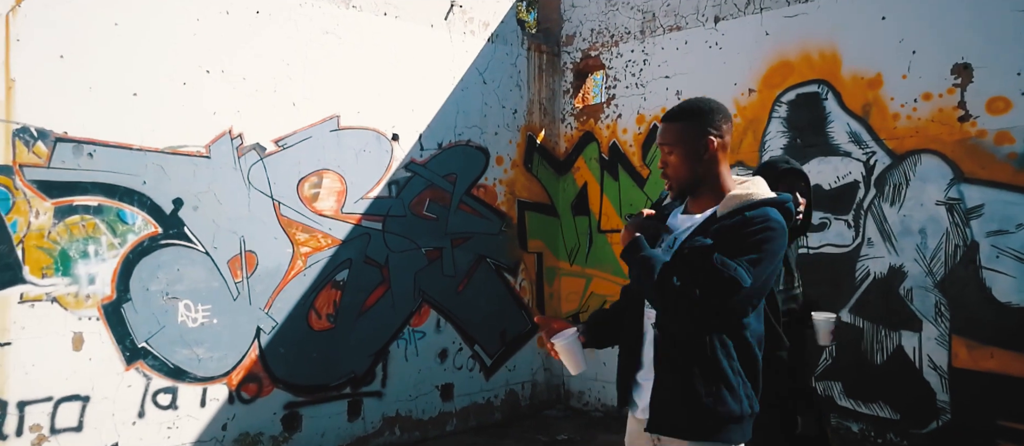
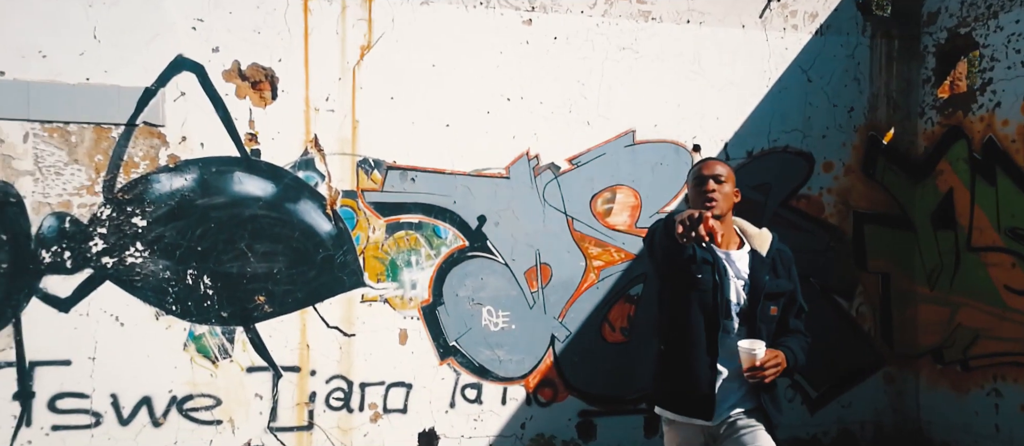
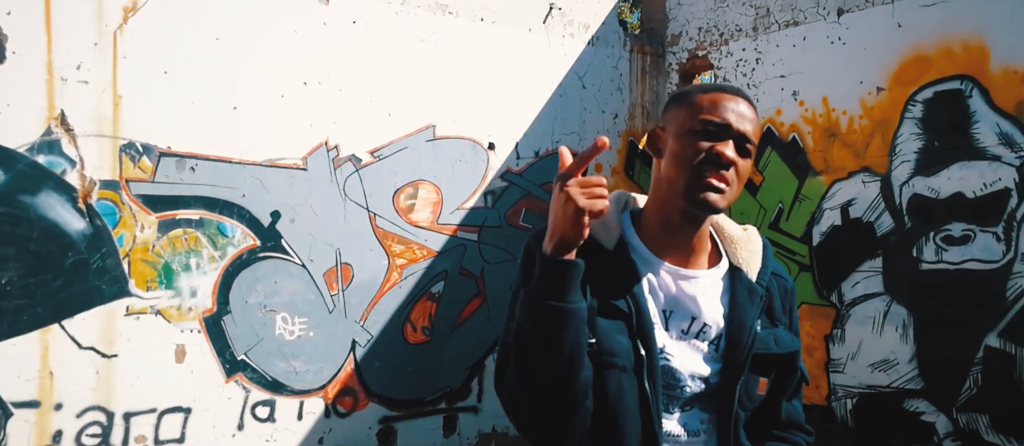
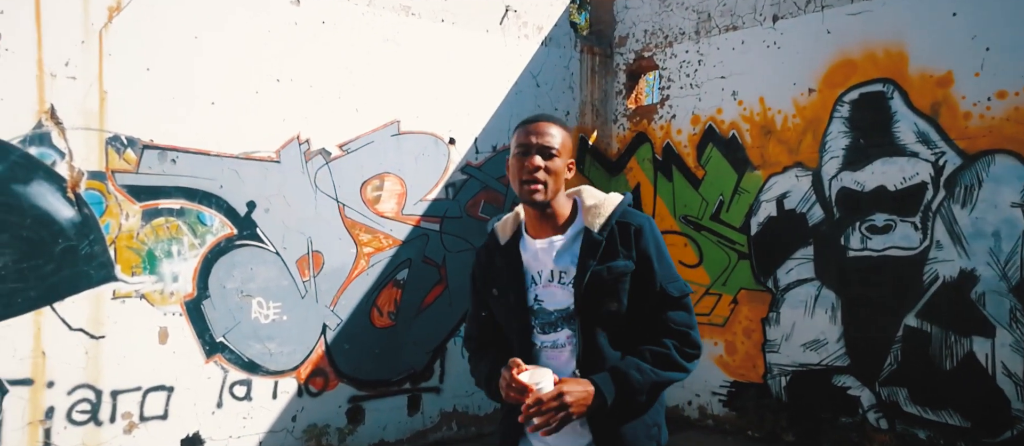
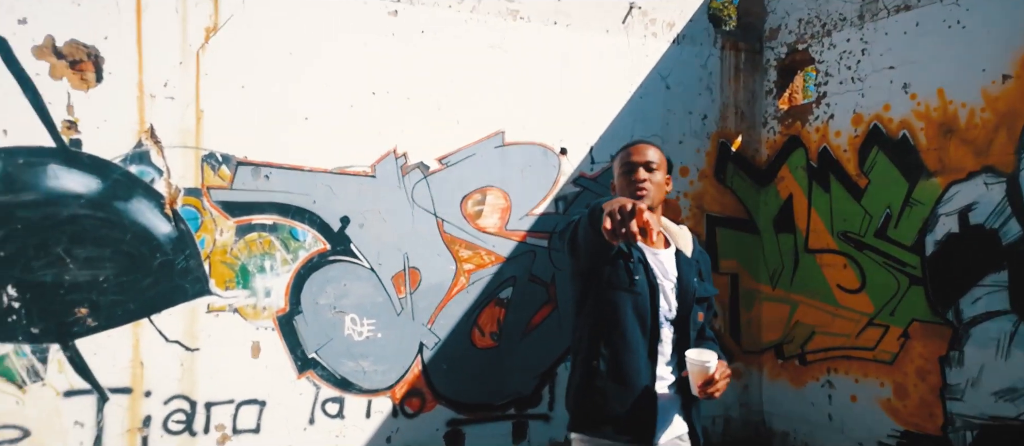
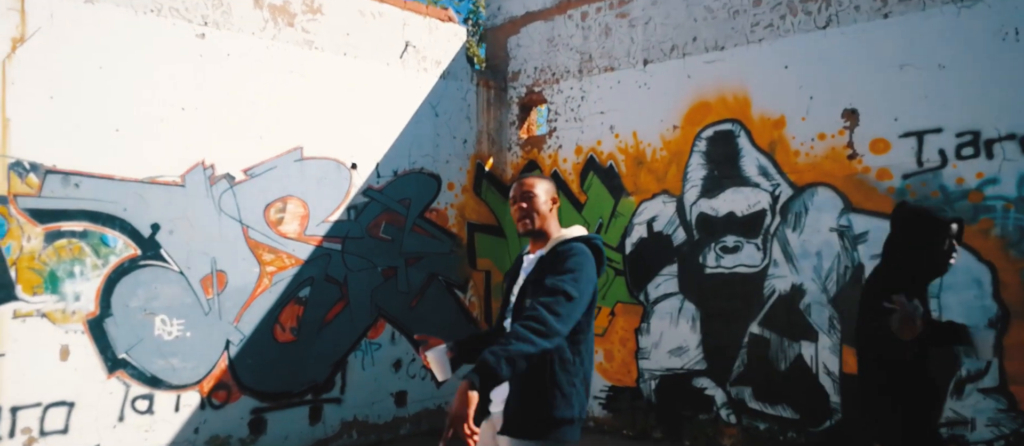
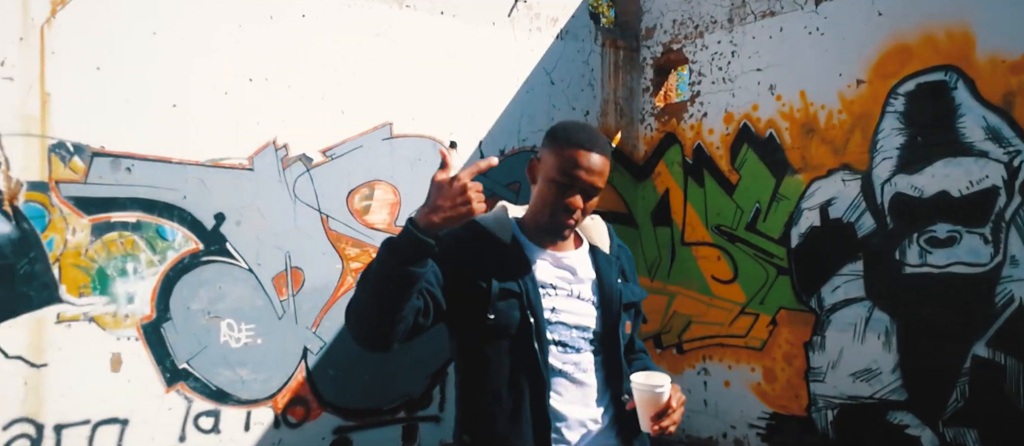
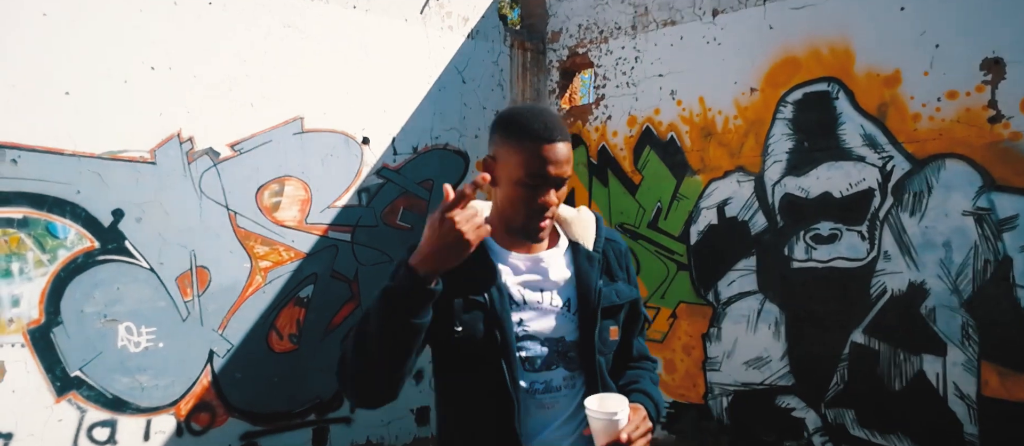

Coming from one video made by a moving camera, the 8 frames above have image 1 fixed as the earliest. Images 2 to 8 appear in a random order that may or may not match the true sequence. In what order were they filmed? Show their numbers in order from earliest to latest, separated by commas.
6, 4, 3, 8, 7, 5, 2
